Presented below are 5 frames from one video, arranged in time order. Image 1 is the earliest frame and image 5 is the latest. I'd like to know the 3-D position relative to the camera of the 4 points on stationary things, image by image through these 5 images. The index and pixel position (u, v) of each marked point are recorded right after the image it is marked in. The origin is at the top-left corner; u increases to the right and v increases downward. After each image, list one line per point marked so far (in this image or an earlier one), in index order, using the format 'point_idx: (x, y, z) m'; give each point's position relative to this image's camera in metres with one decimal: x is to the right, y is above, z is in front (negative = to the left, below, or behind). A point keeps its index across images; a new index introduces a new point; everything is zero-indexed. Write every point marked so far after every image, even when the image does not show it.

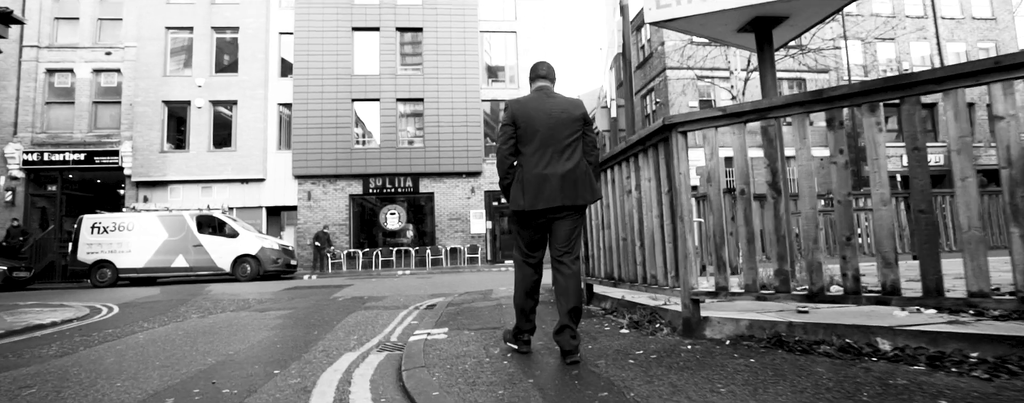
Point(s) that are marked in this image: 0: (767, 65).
0: (+2.6, +1.4, +4.8) m
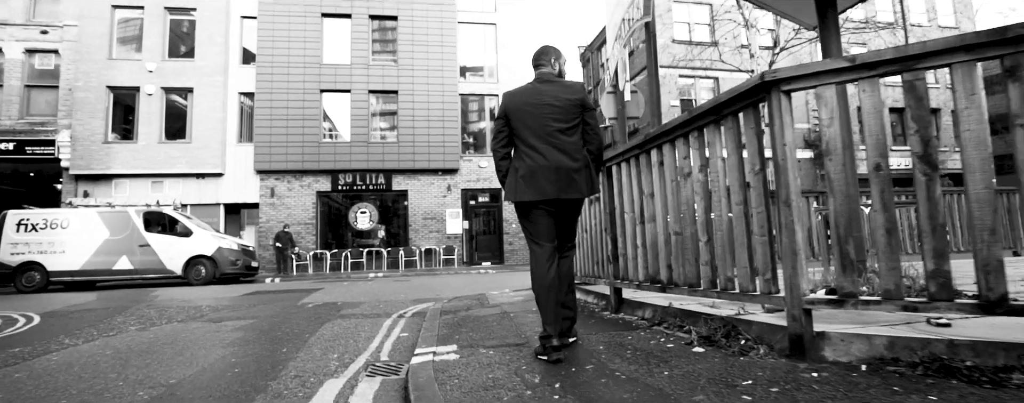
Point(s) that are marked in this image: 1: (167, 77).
0: (+2.8, +1.5, +4.1) m
1: (-13.7, +4.9, +18.8) m
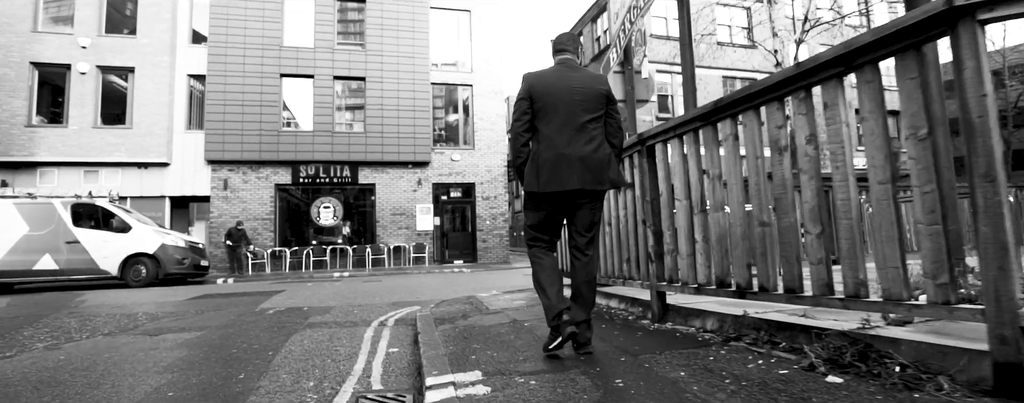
0: (+3.0, +1.6, +3.5) m
1: (-14.6, +5.2, +16.8) m
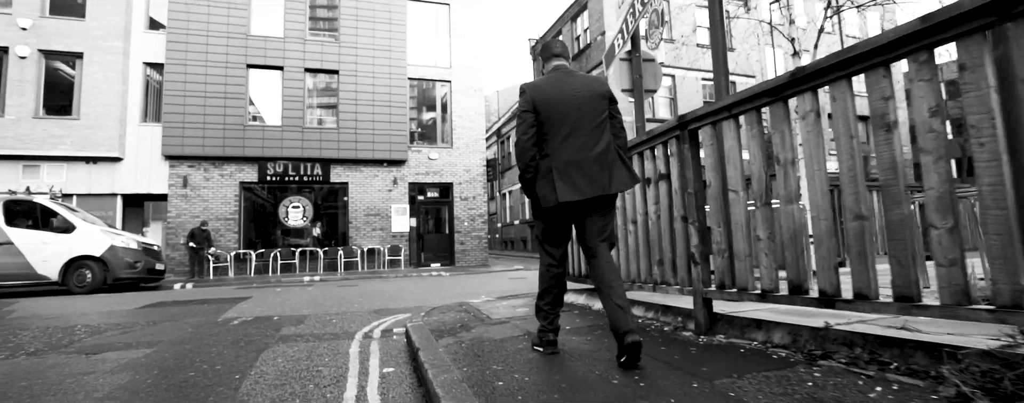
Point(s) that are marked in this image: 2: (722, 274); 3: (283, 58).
0: (+3.2, +1.6, +3.1) m
1: (-15.2, +5.3, +15.4) m
2: (+1.4, -0.5, +3.1) m
3: (-8.4, +5.3, +17.4) m
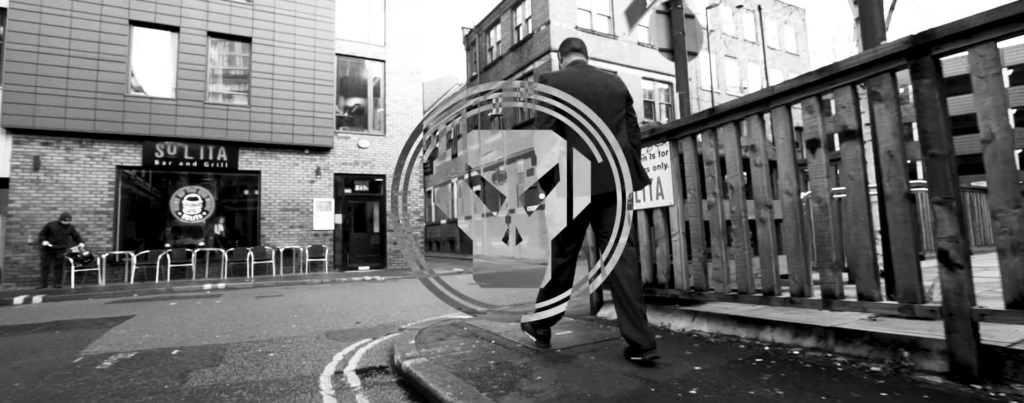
0: (+3.8, +1.8, +2.2) m
1: (-16.3, +5.7, +11.0) m
2: (+2.0, -0.3, +1.9) m
3: (-10.0, +5.6, +14.2) m
